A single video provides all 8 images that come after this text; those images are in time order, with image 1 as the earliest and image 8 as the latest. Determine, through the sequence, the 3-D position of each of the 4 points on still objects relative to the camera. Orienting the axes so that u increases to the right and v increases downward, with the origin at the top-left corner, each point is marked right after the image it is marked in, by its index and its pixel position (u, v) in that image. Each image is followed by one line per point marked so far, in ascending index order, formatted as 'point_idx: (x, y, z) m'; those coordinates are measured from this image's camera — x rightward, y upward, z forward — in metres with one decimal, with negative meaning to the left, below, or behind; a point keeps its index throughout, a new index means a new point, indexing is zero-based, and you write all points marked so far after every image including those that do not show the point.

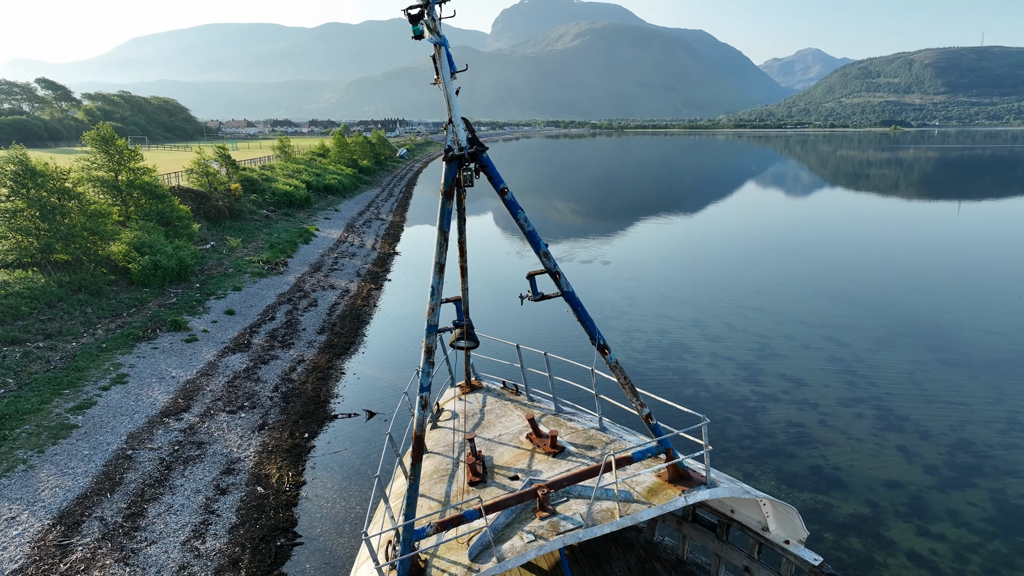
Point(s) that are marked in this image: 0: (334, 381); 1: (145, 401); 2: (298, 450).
0: (-5.0, -2.6, +19.7) m
1: (-8.9, -2.7, +17.3) m
2: (-4.7, -3.5, +15.5) m
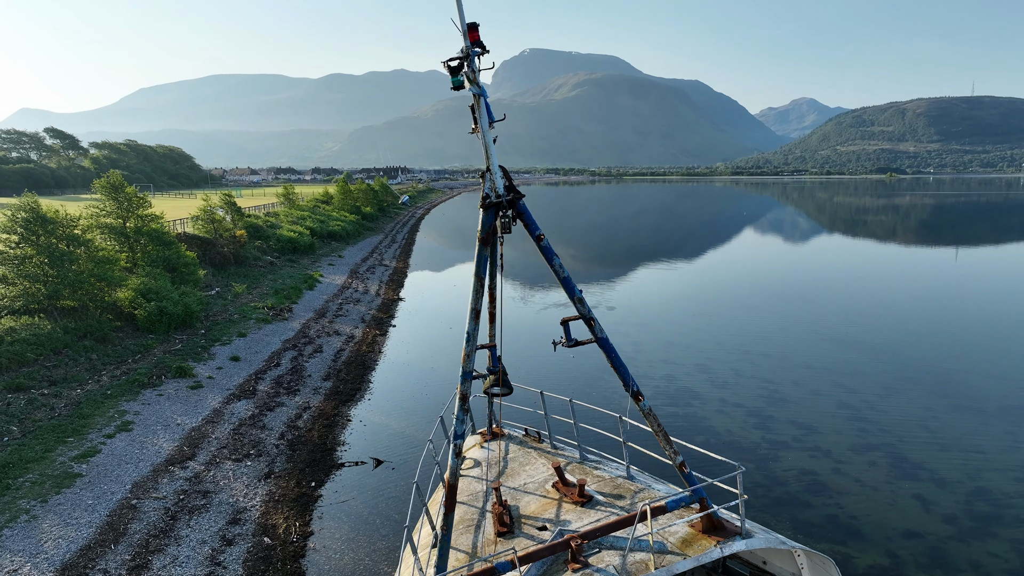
0: (-4.7, -3.9, +19.5) m
1: (-8.7, -3.9, +17.1) m
2: (-4.4, -4.5, +15.2) m
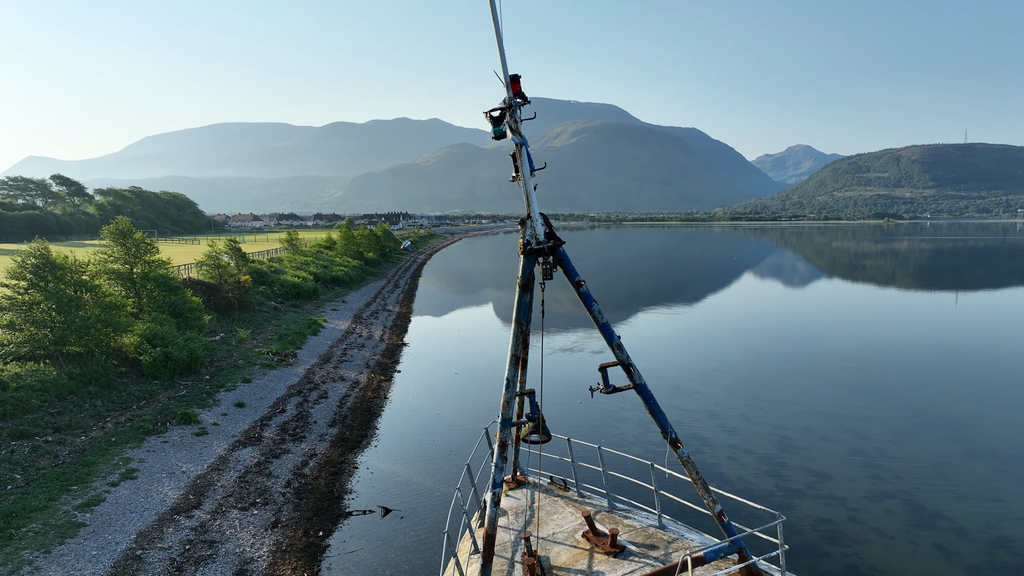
0: (-4.5, -5.1, +19.3) m
1: (-8.5, -4.9, +16.8) m
2: (-4.2, -5.5, +14.9) m
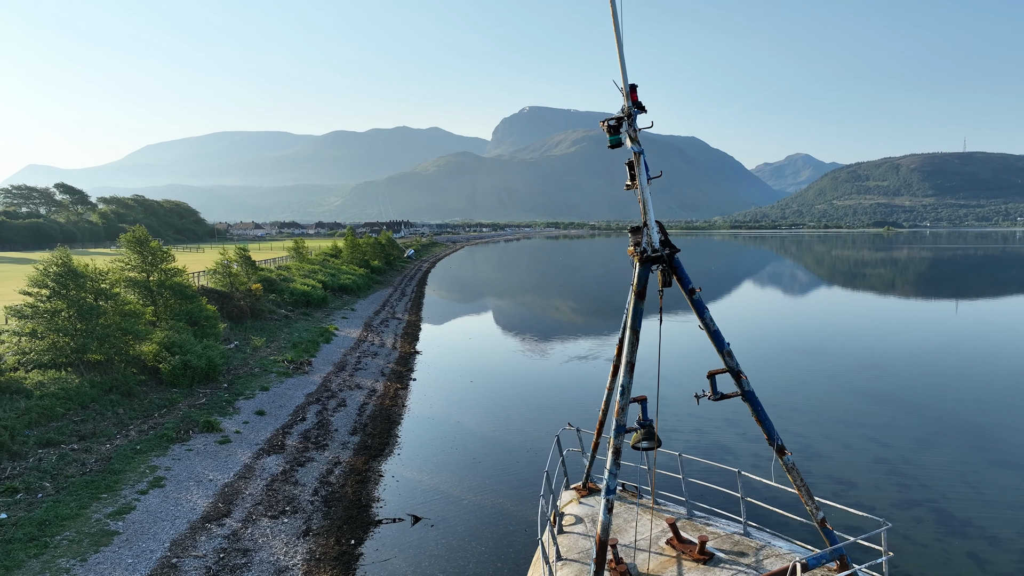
0: (-3.8, -5.3, +19.3) m
1: (-7.7, -5.1, +16.8) m
2: (-3.5, -5.7, +14.9) m
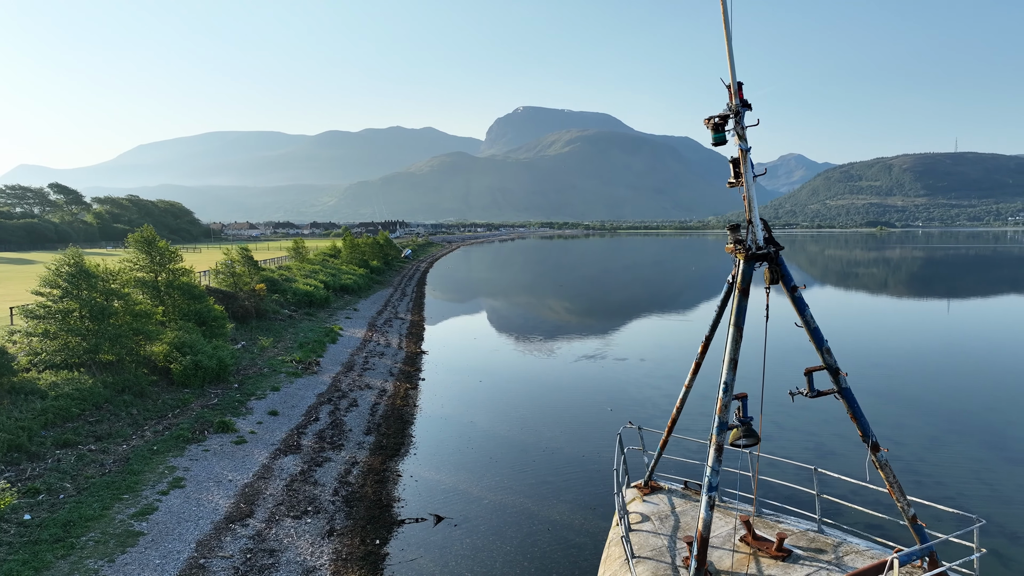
0: (-3.3, -5.3, +19.2) m
1: (-7.2, -5.1, +16.7) m
2: (-2.9, -5.7, +14.9) m
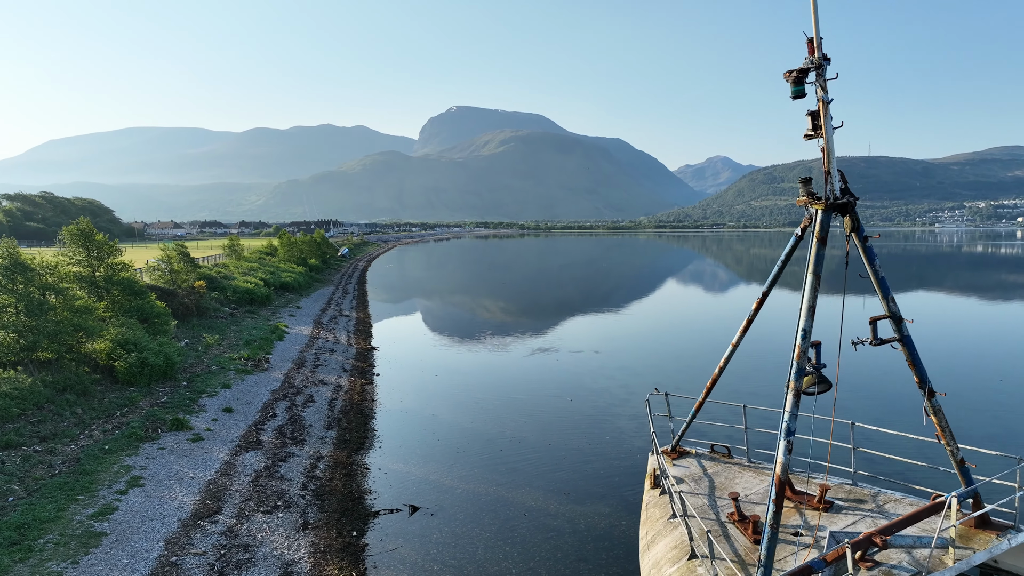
0: (-4.0, -5.0, +18.9) m
1: (-7.7, -4.9, +16.0) m
2: (-3.3, -5.4, +14.6) m
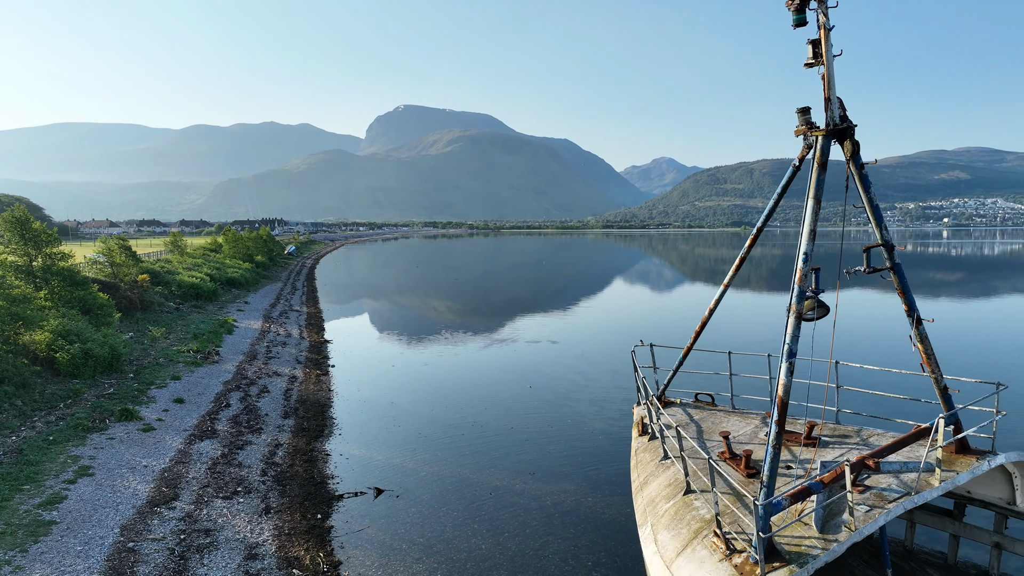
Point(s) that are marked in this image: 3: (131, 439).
0: (-5.0, -4.6, +18.5) m
1: (-8.5, -4.4, +15.4) m
2: (-3.9, -4.9, +14.3) m
3: (-10.2, -4.0, +19.0) m
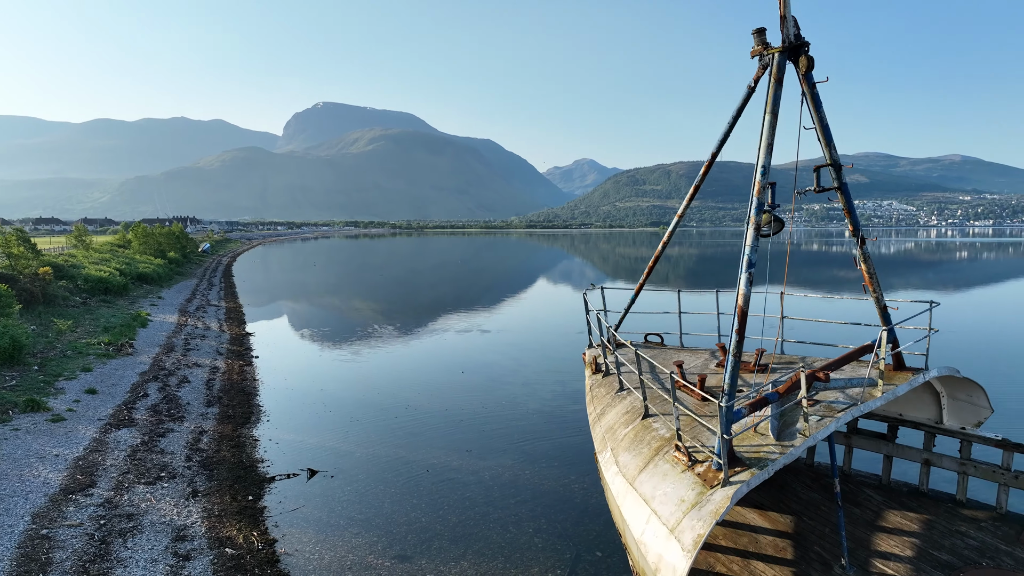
0: (-6.6, -4.0, +17.9) m
1: (-9.7, -3.9, +14.4) m
2: (-5.1, -4.4, +13.8) m
3: (-11.8, -3.5, +17.7) m
